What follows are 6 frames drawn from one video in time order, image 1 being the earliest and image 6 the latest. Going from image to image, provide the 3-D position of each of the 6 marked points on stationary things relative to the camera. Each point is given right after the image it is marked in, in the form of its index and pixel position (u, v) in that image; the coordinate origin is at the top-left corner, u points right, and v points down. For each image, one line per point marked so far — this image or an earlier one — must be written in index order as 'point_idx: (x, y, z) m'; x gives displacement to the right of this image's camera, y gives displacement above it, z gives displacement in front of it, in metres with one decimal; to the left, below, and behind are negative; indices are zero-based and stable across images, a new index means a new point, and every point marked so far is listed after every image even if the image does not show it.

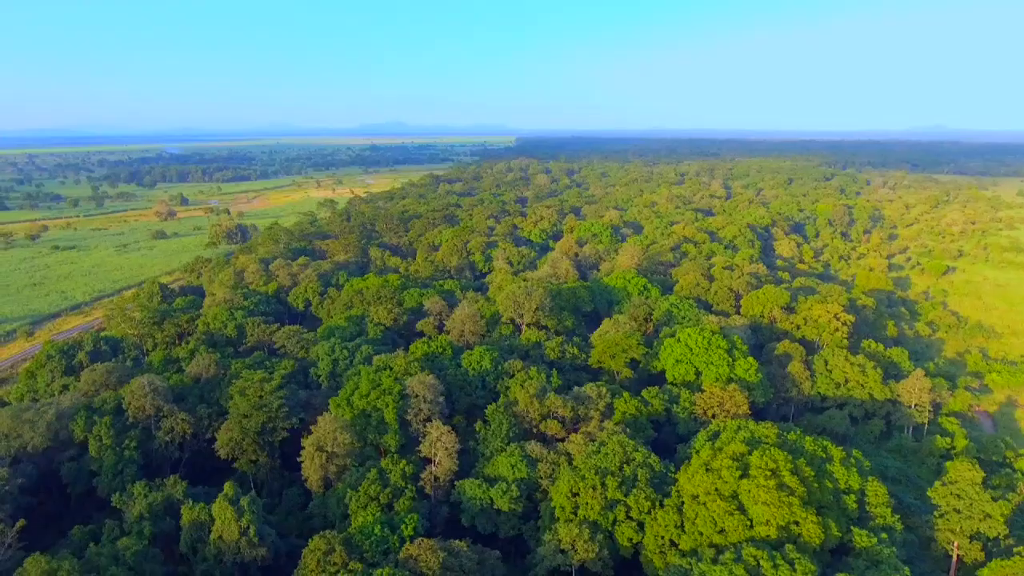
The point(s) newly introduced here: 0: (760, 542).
0: (+7.5, -7.8, +19.7) m
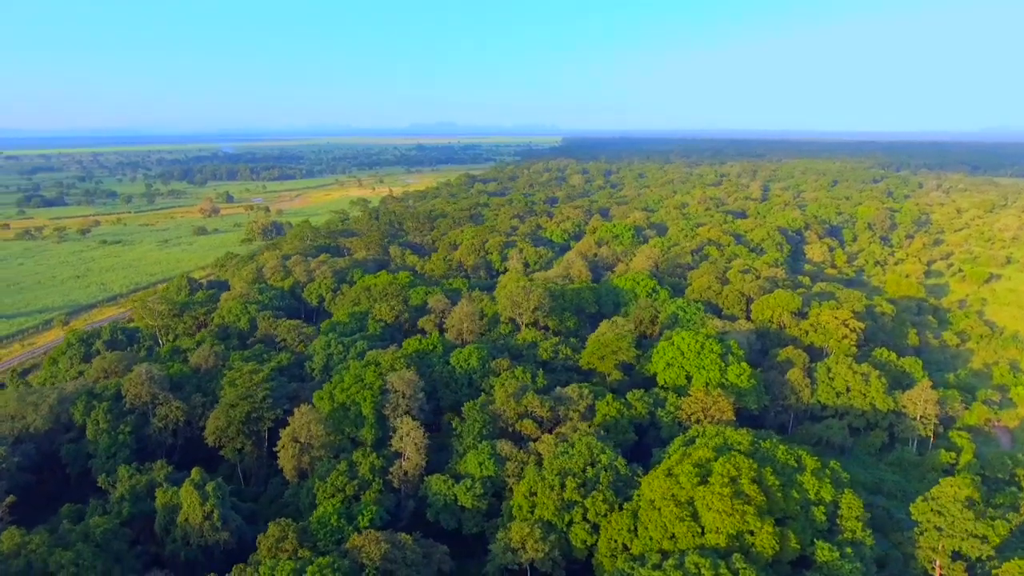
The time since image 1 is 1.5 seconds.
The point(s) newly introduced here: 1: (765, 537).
0: (+5.8, -7.9, +19.3) m
1: (+7.7, -7.6, +19.7) m
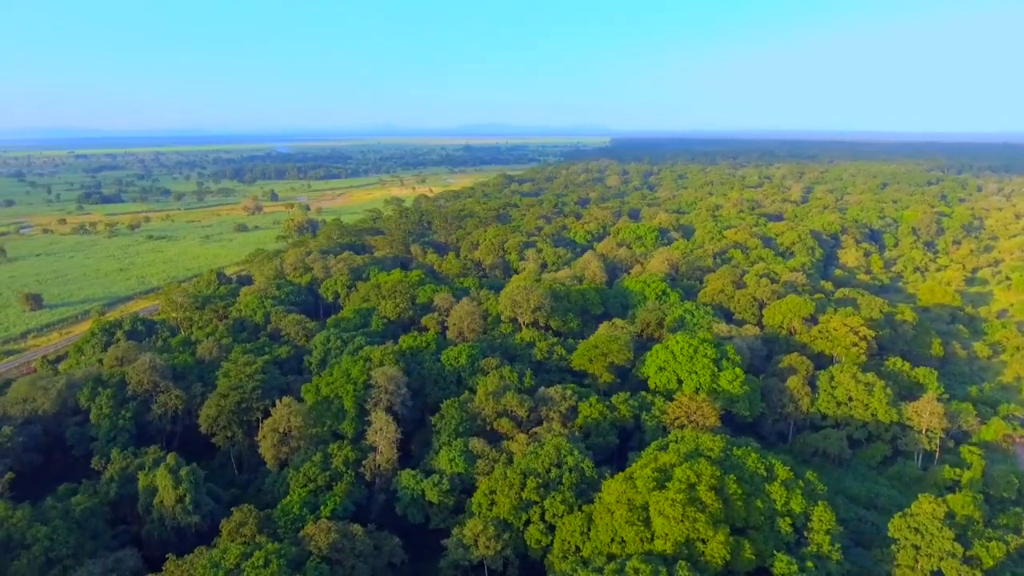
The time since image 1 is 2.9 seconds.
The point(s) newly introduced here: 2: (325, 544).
0: (+4.2, -8.0, +19.1) m
1: (+6.1, -7.7, +19.3) m
2: (-5.6, -7.6, +19.2) m
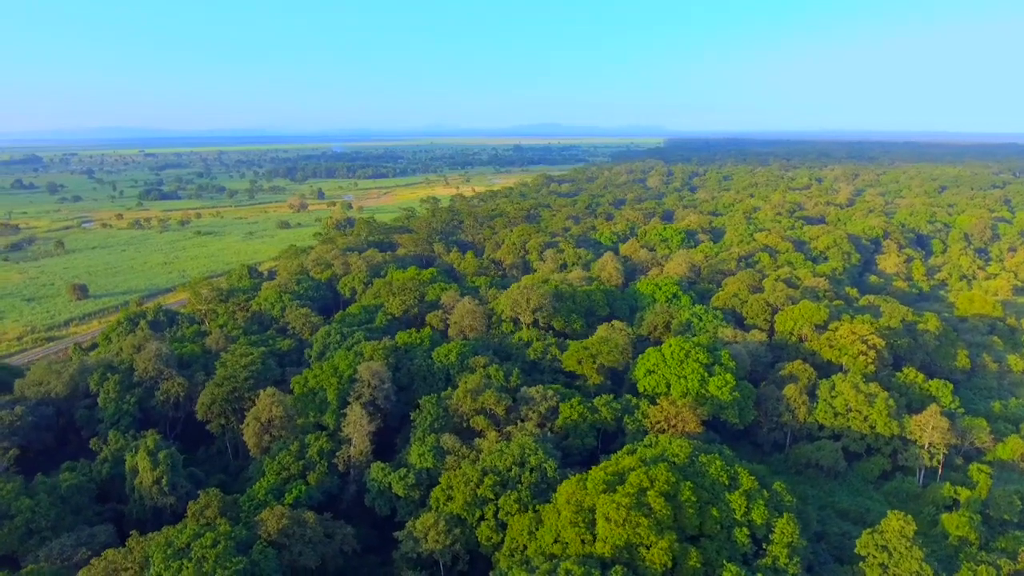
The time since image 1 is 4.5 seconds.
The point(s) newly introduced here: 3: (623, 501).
0: (+2.4, -8.0, +19.0) m
1: (+4.3, -7.8, +19.0) m
2: (-7.3, -7.4, +19.9) m
3: (+3.5, -6.6, +19.9) m
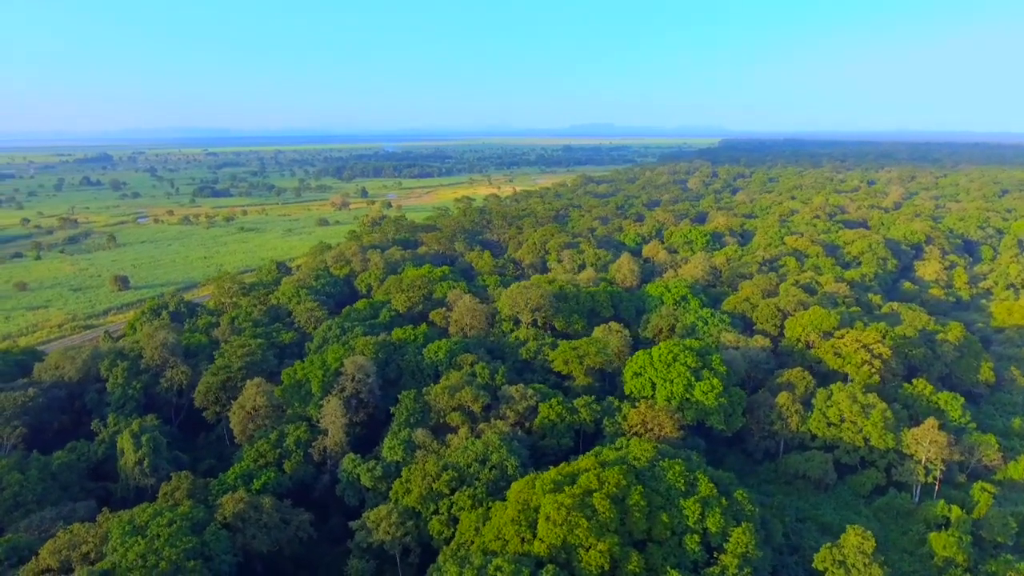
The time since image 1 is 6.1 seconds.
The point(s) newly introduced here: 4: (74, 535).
0: (+0.6, -8.0, +19.0) m
1: (+2.4, -7.8, +18.9) m
2: (-9.0, -7.2, +20.7) m
3: (+1.7, -6.6, +19.9) m
4: (-13.4, -7.6, +19.7) m
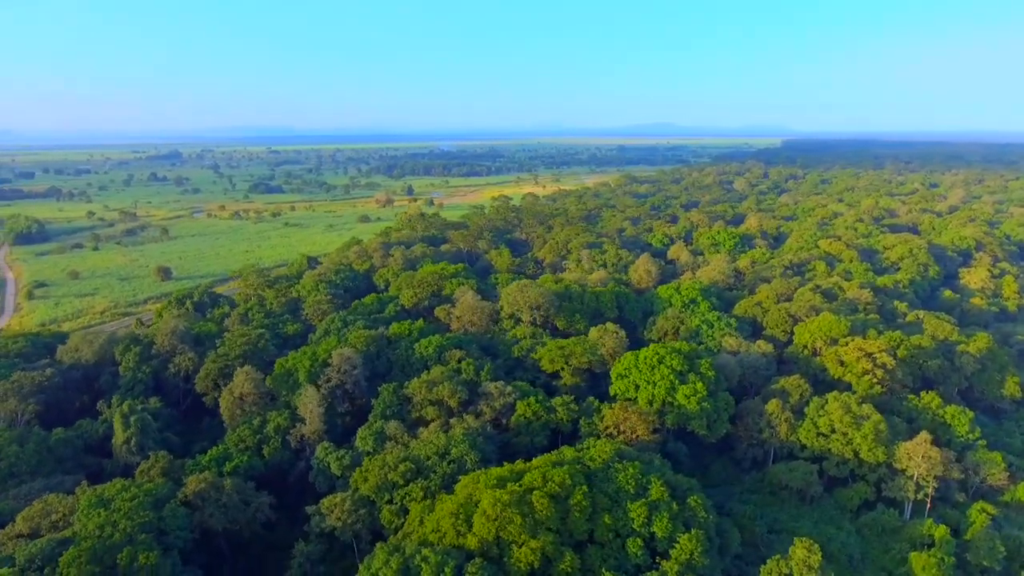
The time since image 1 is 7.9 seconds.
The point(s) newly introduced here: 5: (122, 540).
0: (-1.4, -7.9, +19.3) m
1: (+0.4, -7.7, +19.0) m
2: (-10.8, -6.9, +21.8) m
3: (-0.2, -6.5, +20.0) m
4: (-15.3, -7.1, +21.2) m
5: (-11.7, -7.6, +19.4) m
